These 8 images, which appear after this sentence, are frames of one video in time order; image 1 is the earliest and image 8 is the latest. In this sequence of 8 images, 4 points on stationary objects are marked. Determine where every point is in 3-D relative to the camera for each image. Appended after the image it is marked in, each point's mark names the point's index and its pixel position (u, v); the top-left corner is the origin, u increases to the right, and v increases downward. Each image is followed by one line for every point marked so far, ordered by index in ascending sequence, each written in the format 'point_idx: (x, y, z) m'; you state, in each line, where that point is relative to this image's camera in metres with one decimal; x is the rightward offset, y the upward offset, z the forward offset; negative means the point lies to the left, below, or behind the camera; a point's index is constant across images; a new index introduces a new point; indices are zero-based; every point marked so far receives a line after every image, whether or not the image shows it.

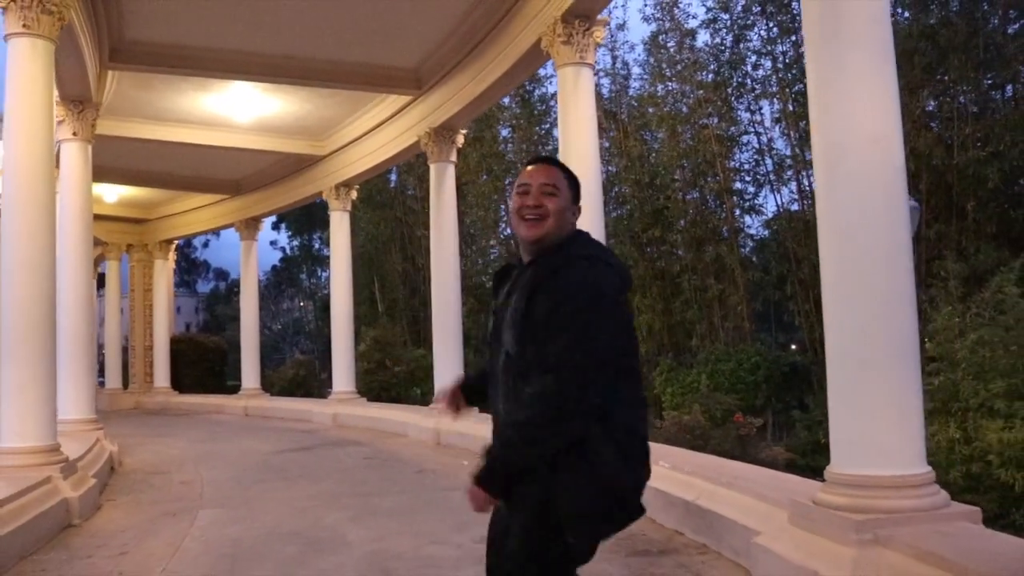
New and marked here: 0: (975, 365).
0: (+4.9, -0.8, +8.7) m
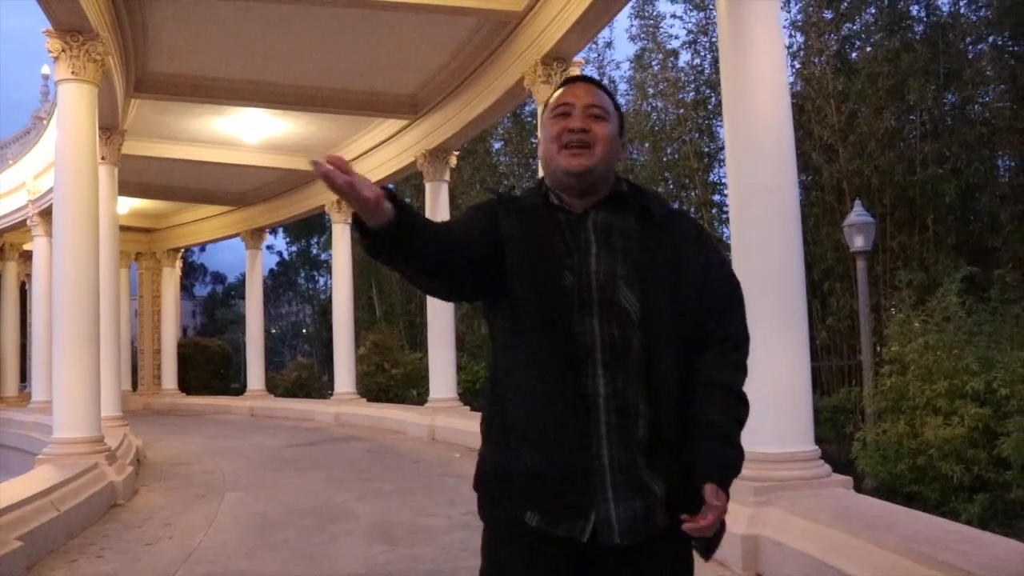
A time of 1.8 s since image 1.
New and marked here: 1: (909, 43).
0: (+4.7, -0.9, +9.9) m
1: (+5.9, +3.7, +12.9) m
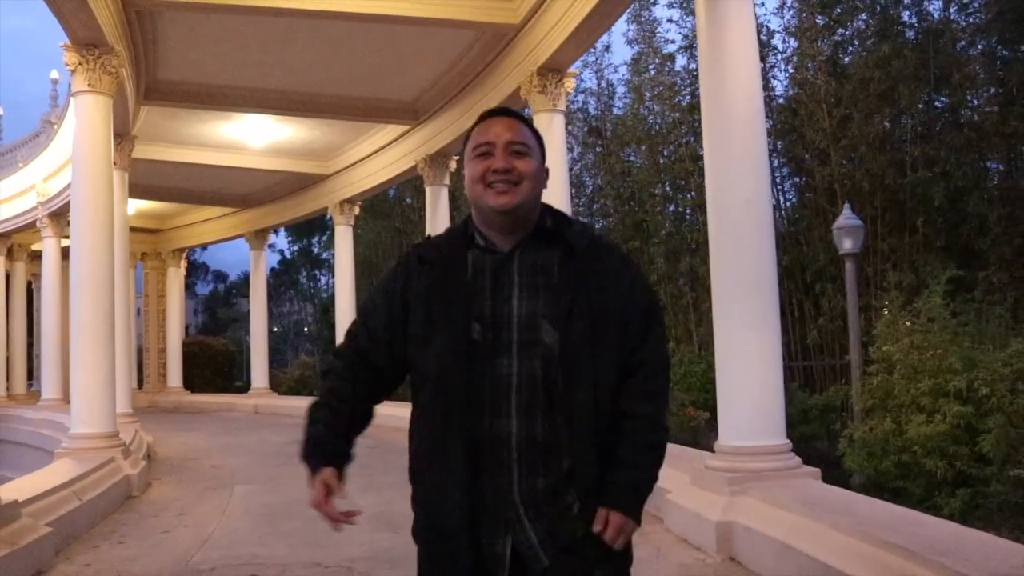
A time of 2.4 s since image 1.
0: (+4.7, -0.9, +10.3) m
1: (+5.8, +3.6, +13.3) m
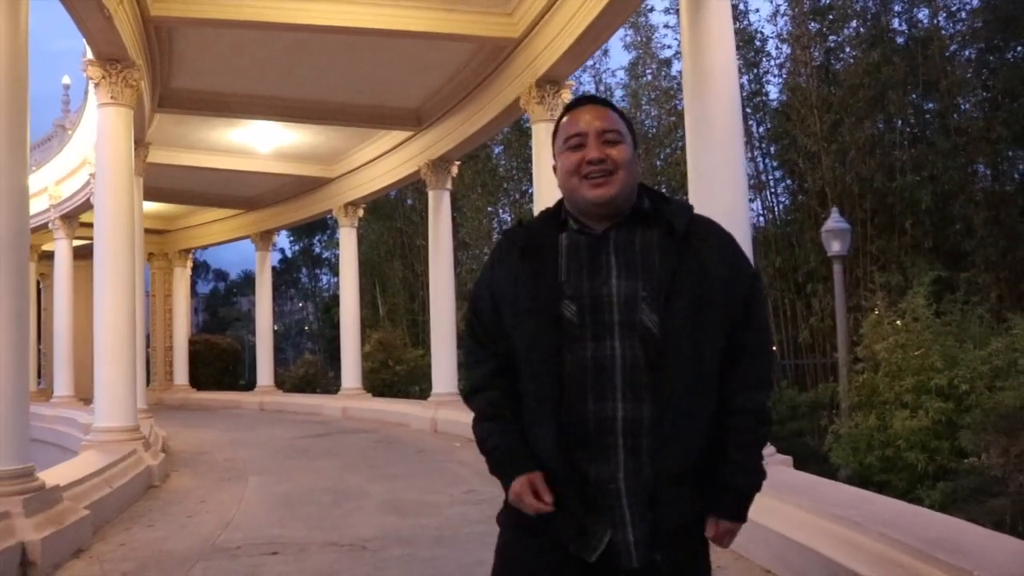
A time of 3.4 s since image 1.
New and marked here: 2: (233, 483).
0: (+4.7, -1.0, +10.8) m
1: (+5.8, +3.6, +13.8) m
2: (-3.0, -2.1, +9.4) m
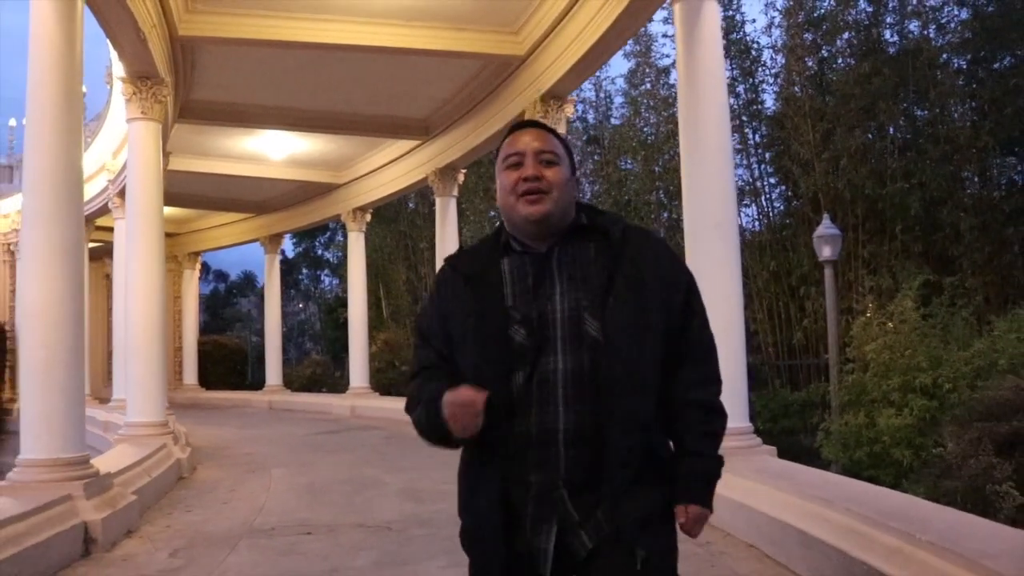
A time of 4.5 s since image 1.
0: (+4.7, -1.0, +11.5) m
1: (+5.9, +3.6, +14.5) m
2: (-2.9, -2.1, +10.0) m
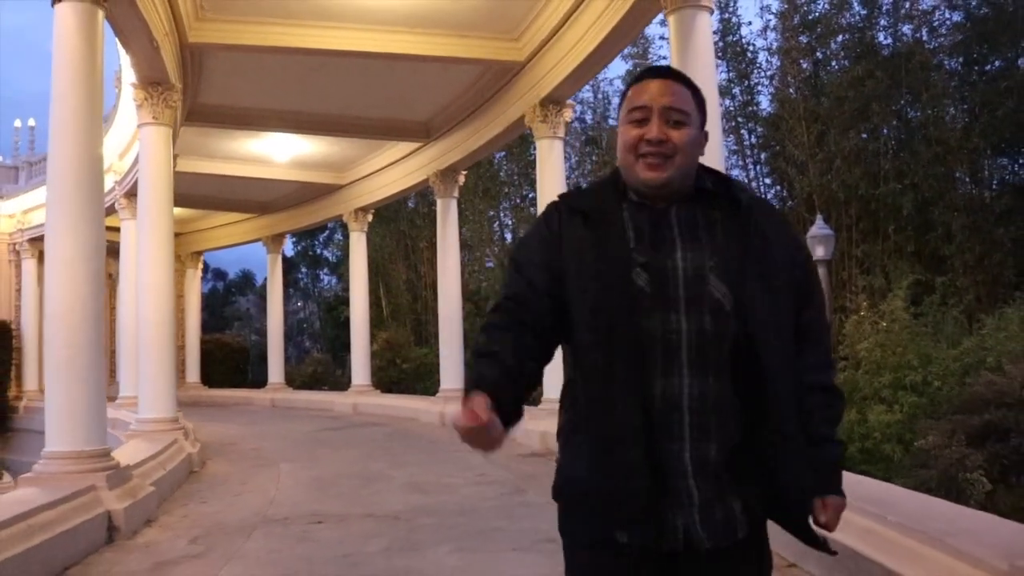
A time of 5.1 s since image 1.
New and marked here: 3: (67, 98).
0: (+4.7, -1.0, +11.8) m
1: (+5.9, +3.6, +14.8) m
2: (-2.9, -2.1, +10.3) m
3: (-3.5, +1.5, +7.0) m
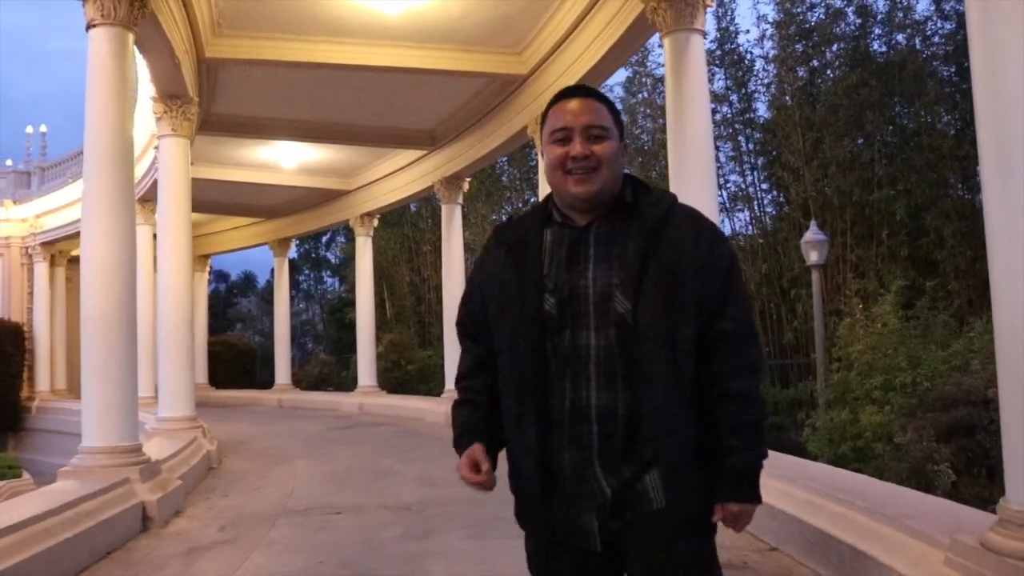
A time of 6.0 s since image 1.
0: (+4.8, -1.1, +12.3) m
1: (+5.9, +3.5, +15.3) m
2: (-2.8, -2.2, +10.8) m
3: (-3.4, +1.5, +7.5) m
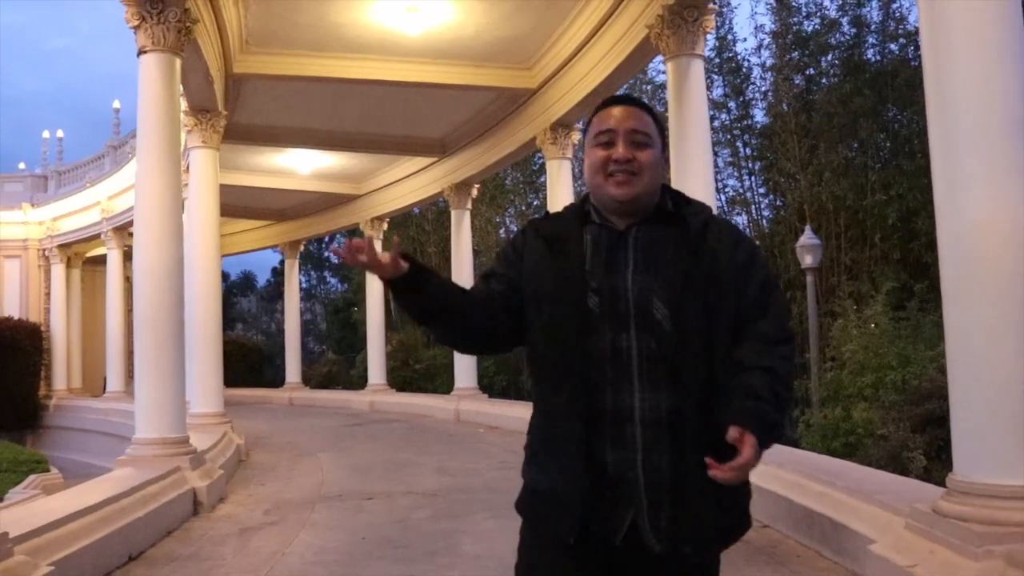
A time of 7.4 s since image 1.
0: (+4.9, -1.1, +13.0) m
1: (+6.1, +3.5, +16.0) m
2: (-2.7, -2.2, +11.5) m
3: (-3.3, +1.4, +8.2) m
